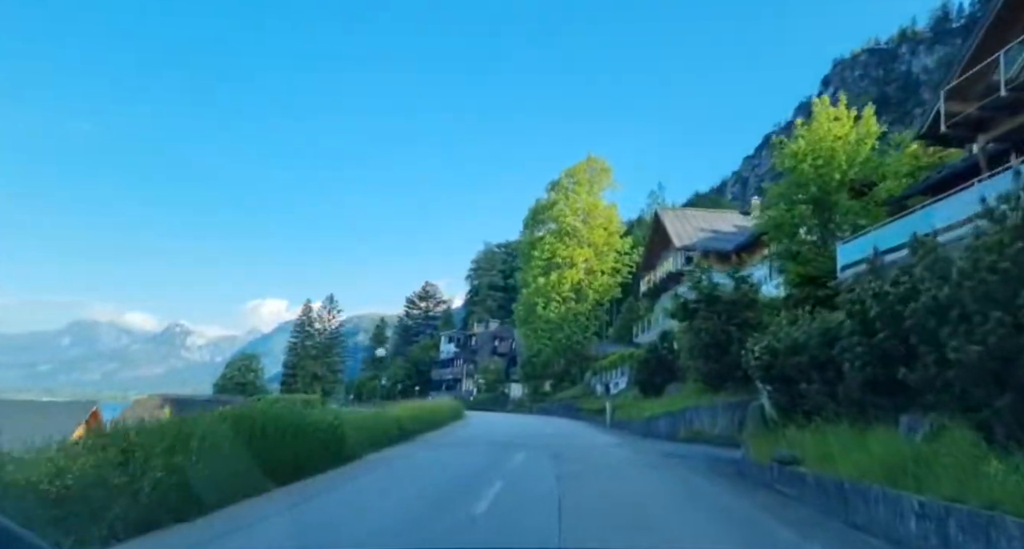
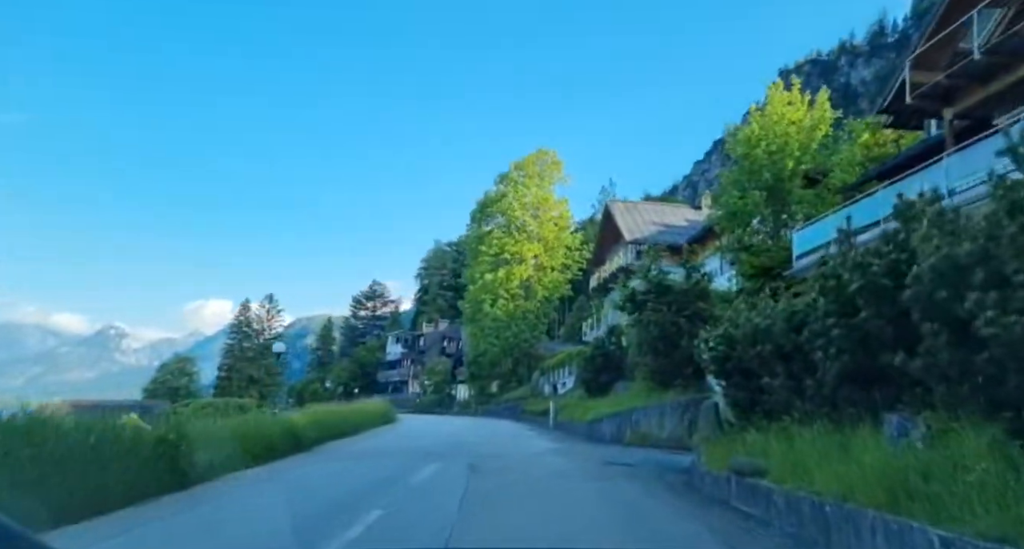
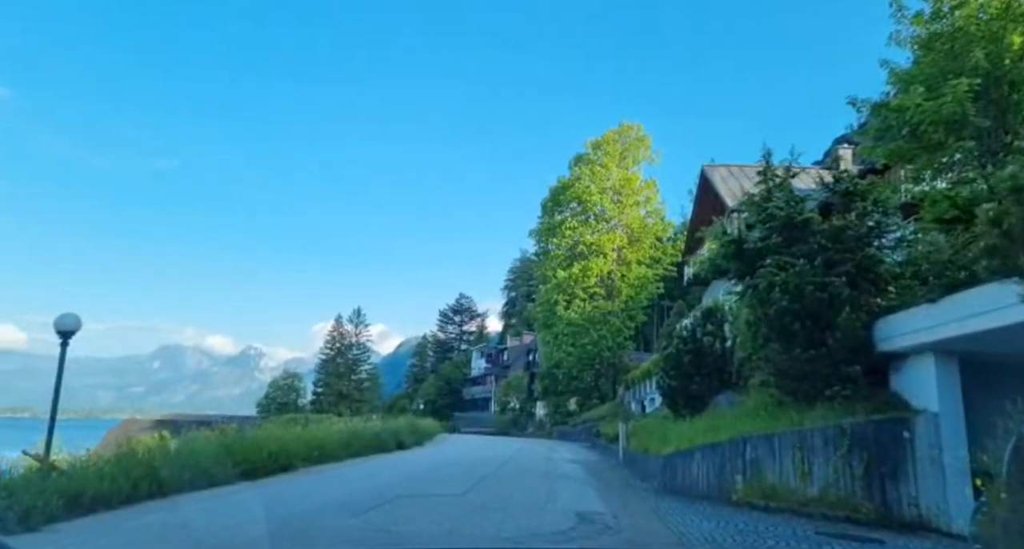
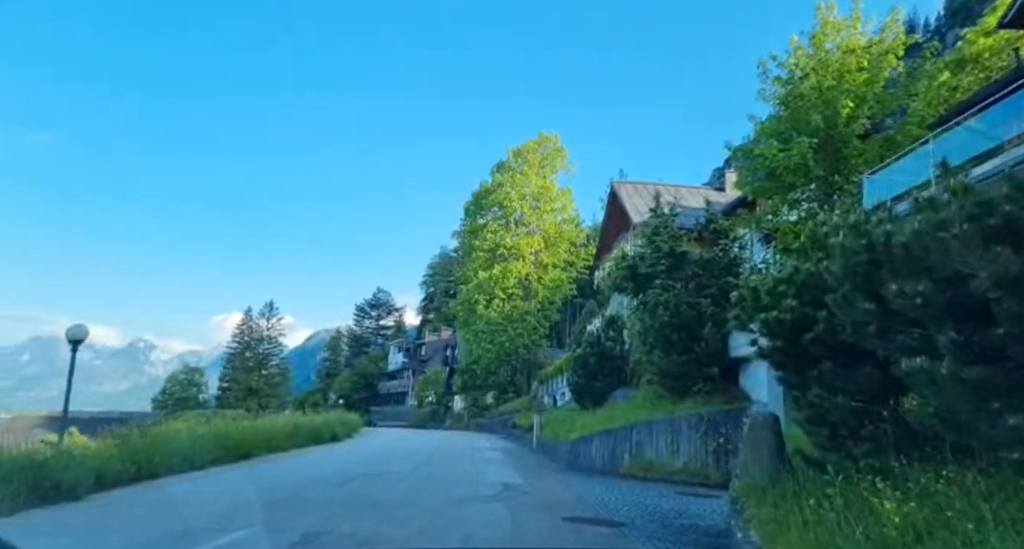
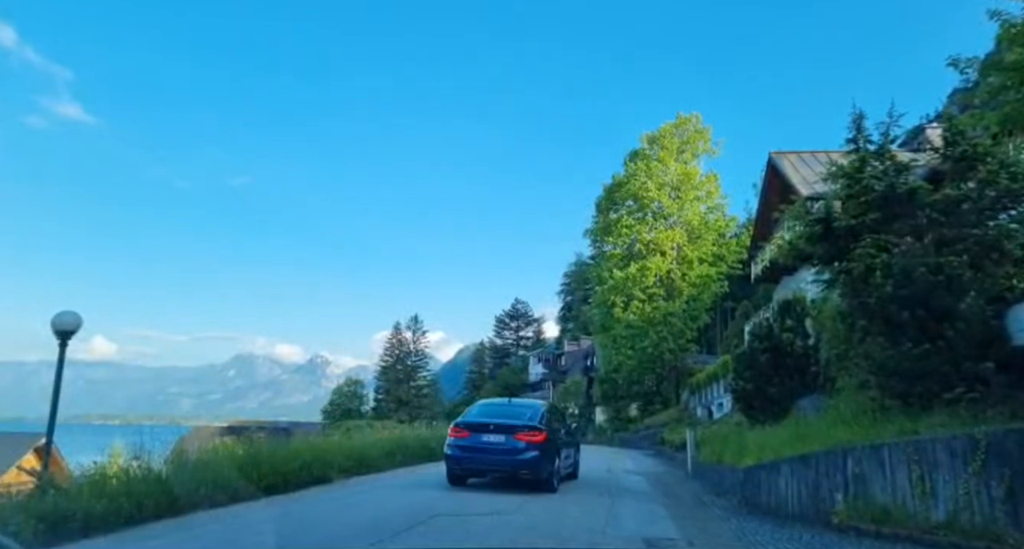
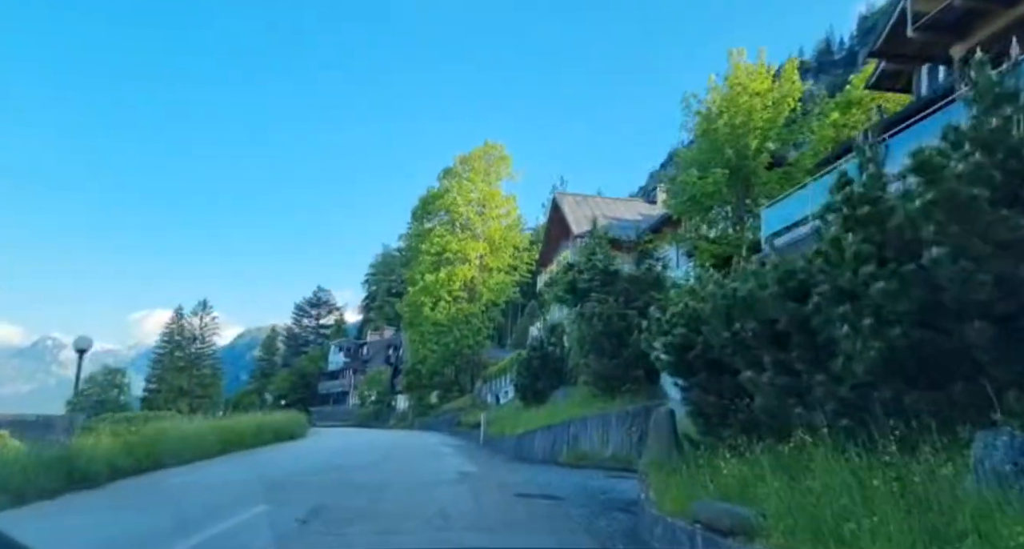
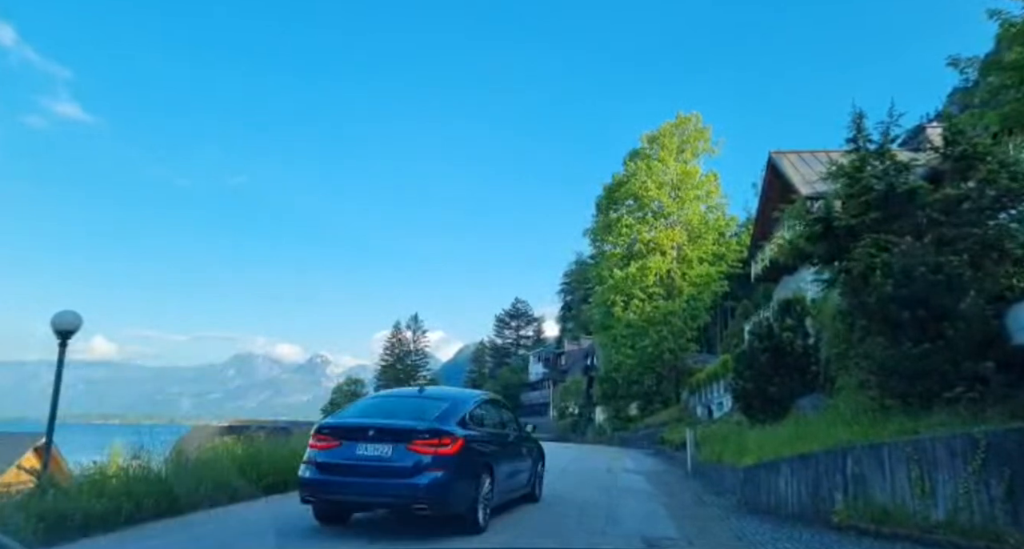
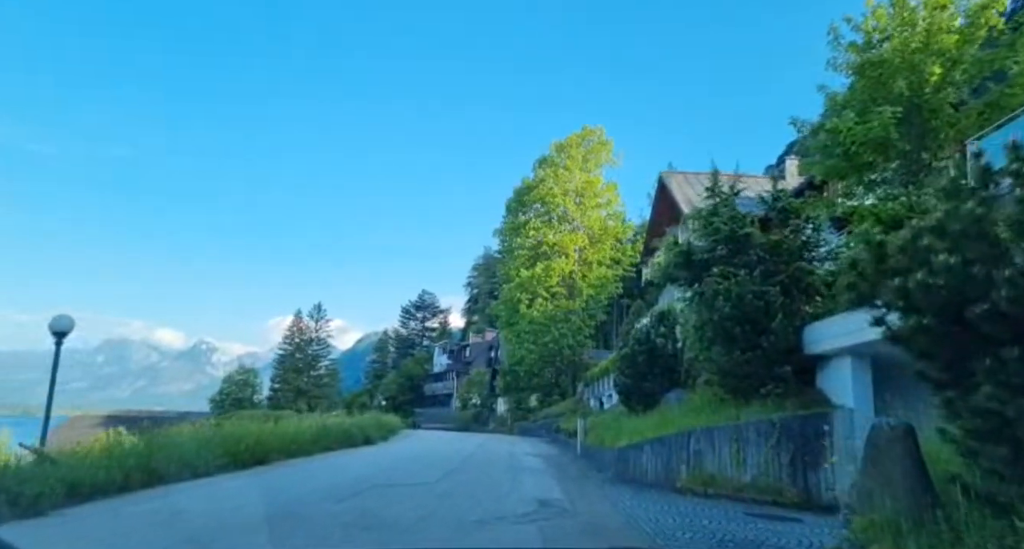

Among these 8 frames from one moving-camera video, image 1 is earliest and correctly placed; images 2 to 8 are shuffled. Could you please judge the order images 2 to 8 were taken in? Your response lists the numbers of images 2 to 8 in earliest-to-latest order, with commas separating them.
2, 6, 4, 8, 3, 7, 5
